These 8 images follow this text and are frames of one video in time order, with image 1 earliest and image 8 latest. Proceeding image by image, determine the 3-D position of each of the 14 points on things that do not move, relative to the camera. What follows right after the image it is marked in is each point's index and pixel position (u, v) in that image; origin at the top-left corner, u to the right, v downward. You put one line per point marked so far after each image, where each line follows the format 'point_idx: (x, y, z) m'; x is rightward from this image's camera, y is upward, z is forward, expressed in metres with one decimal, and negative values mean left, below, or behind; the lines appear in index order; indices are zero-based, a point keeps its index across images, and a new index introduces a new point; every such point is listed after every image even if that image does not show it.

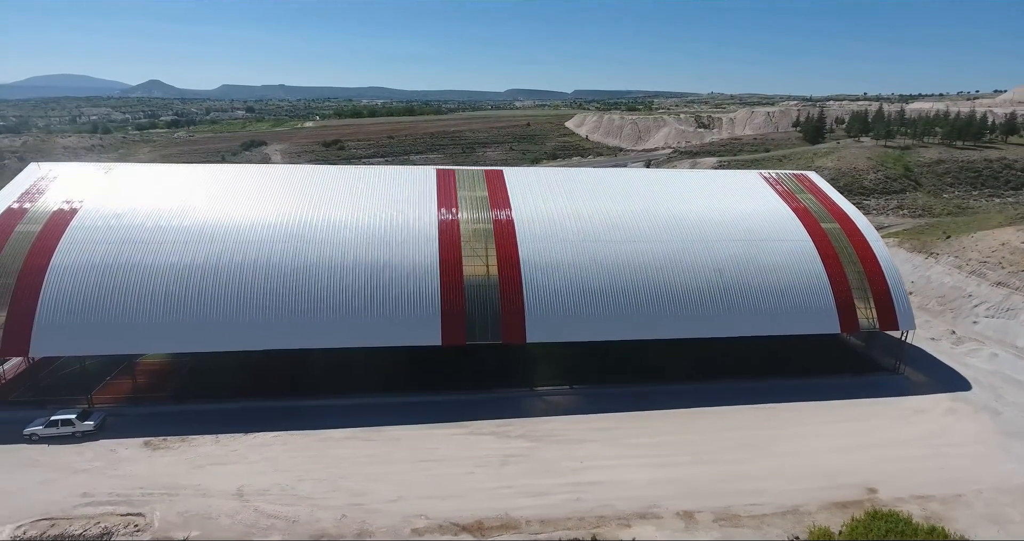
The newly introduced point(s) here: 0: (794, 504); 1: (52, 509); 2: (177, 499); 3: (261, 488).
0: (+8.9, -7.3, +18.9) m
1: (-13.6, -7.1, +17.9) m
2: (-10.2, -7.0, +18.5) m
3: (-7.9, -6.9, +19.1) m
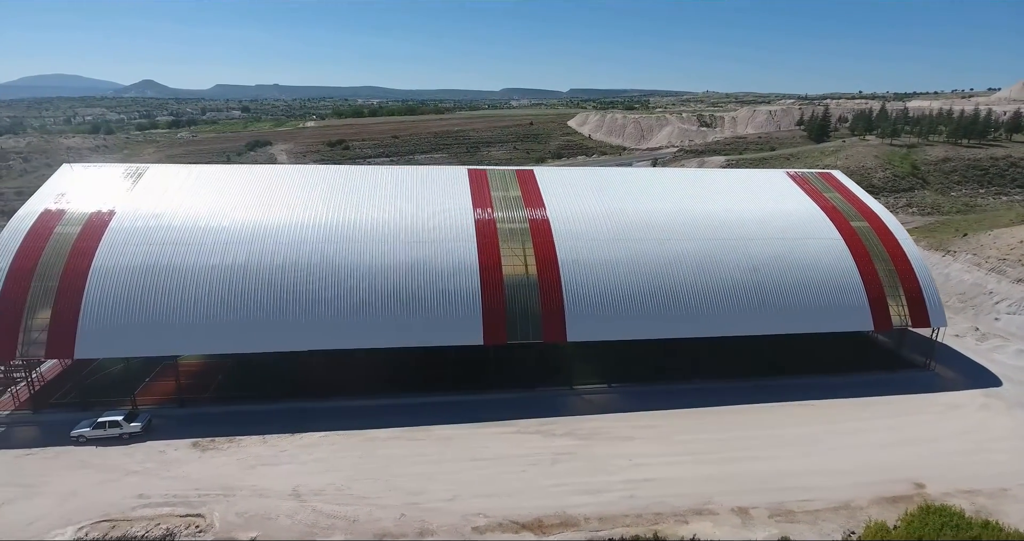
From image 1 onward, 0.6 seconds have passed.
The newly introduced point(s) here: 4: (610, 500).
0: (+10.6, -7.2, +19.1) m
1: (-11.9, -7.1, +17.9) m
2: (-8.5, -7.0, +18.5) m
3: (-6.1, -6.9, +19.1) m
4: (+3.1, -7.1, +18.8) m
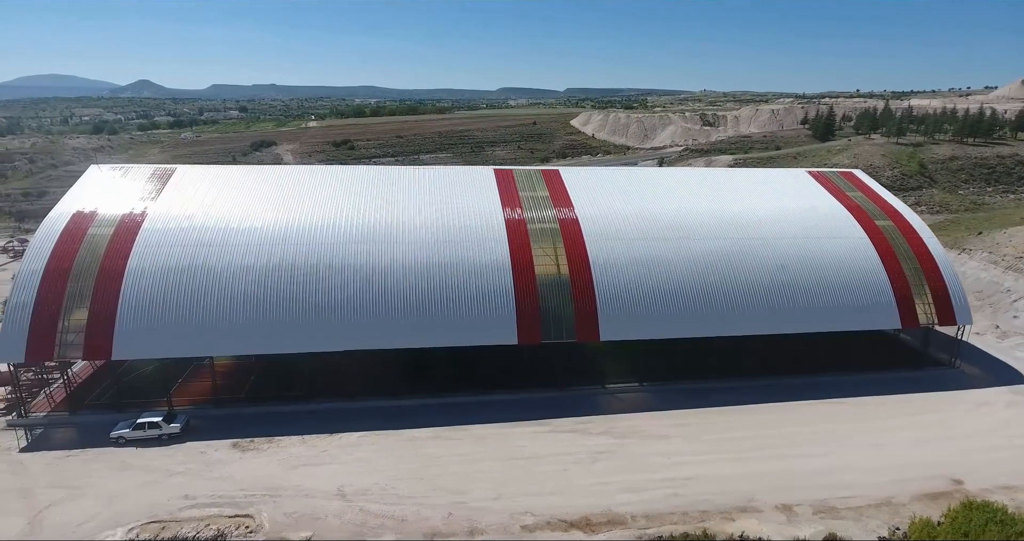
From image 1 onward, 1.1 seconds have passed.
0: (+12.0, -7.2, +19.3) m
1: (-10.5, -7.2, +18.0) m
2: (-7.1, -7.0, +18.5) m
3: (-4.7, -6.9, +19.2) m
4: (+4.5, -7.1, +18.9) m
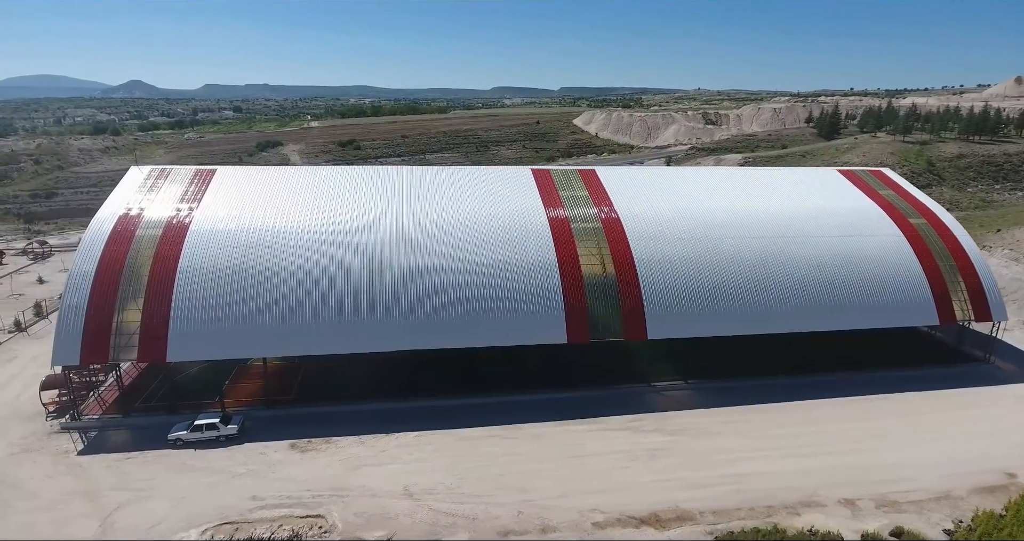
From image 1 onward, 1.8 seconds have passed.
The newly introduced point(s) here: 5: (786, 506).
0: (+14.0, -7.1, +19.6) m
1: (-8.4, -7.2, +18.0) m
2: (-5.0, -7.1, +18.6) m
3: (-2.7, -6.9, +19.3) m
4: (+6.5, -7.1, +19.1) m
5: (+8.5, -7.3, +18.6) m
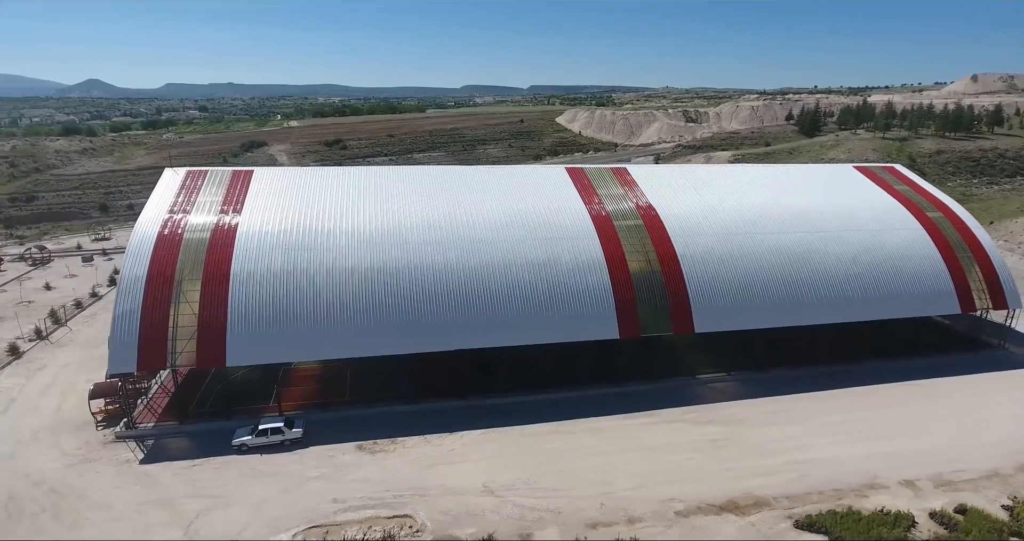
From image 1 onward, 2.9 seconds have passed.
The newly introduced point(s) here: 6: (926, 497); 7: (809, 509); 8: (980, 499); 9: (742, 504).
0: (+16.5, -6.8, +20.6) m
1: (-5.9, -7.3, +17.9) m
2: (-2.5, -7.1, +18.7) m
3: (-0.2, -6.9, +19.5) m
4: (+9.0, -6.9, +19.8) m
5: (+10.9, -7.0, +19.4) m
6: (+13.1, -7.2, +19.2) m
7: (+9.1, -7.3, +18.5) m
8: (+14.7, -7.2, +19.1) m
9: (+7.1, -7.2, +18.6) m
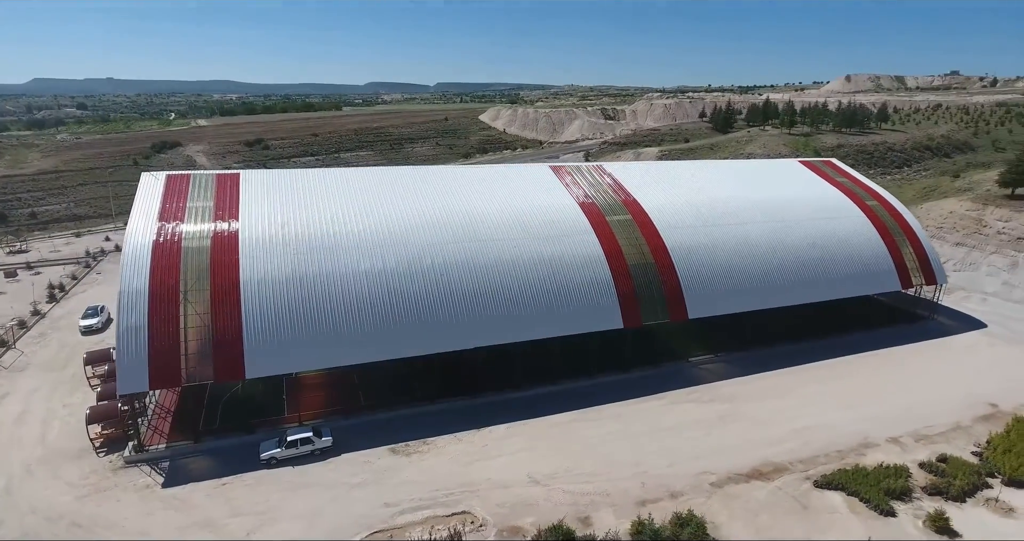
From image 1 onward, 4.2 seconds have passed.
0: (+17.5, -6.0, +23.8) m
1: (-4.2, -7.4, +17.8) m
2: (-0.9, -7.0, +19.1) m
3: (+1.2, -6.7, +20.2) m
4: (+10.3, -6.4, +21.9) m
5: (+12.2, -6.5, +21.8) m
6: (+14.4, -6.5, +21.9) m
7: (+10.5, -6.8, +20.6) m
8: (+16.0, -6.5, +22.0) m
9: (+8.5, -6.8, +20.4) m
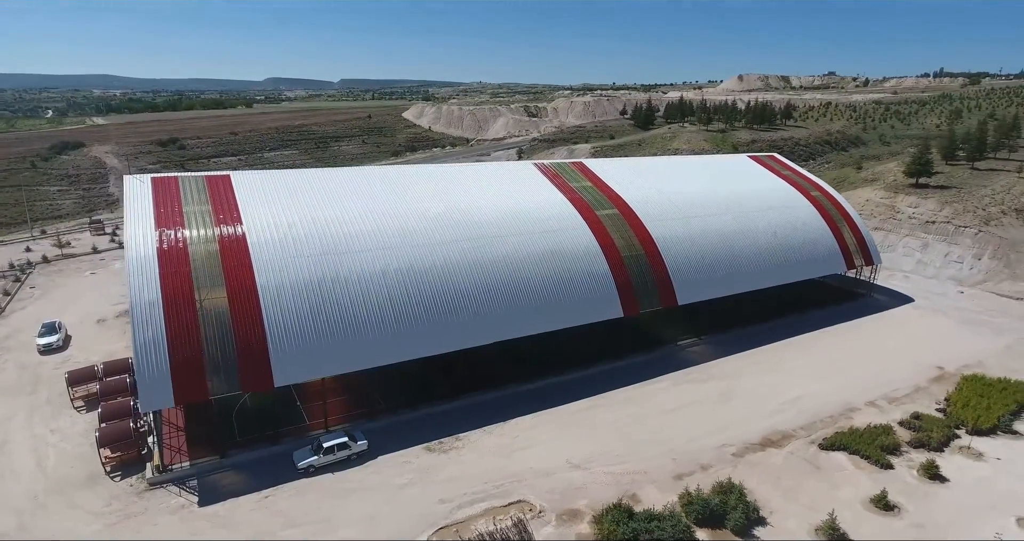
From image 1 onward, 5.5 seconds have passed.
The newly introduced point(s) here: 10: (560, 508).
0: (+18.0, -5.1, +27.1) m
1: (-2.4, -7.4, +17.9) m
2: (+0.6, -6.9, +19.7) m
3: (+2.5, -6.5, +21.1) m
4: (+11.2, -5.8, +24.1) m
5: (+13.2, -5.8, +24.3) m
6: (+15.3, -5.8, +24.7) m
7: (+11.7, -6.2, +22.8) m
8: (+16.9, -5.7, +25.1) m
9: (+9.7, -6.3, +22.4) m
10: (+1.4, -7.3, +18.5) m
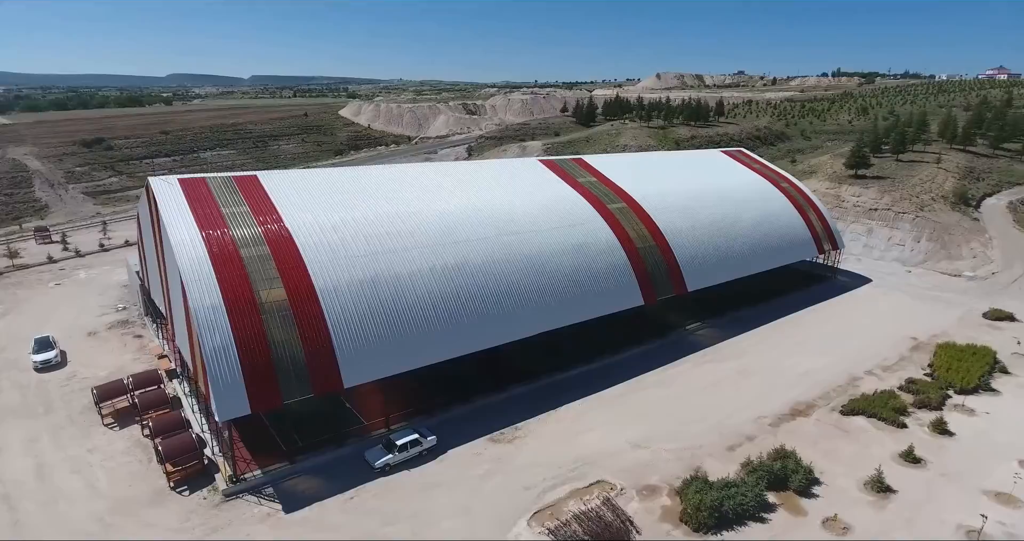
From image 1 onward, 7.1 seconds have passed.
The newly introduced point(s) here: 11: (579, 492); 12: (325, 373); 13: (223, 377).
0: (+19.3, -4.2, +30.2) m
1: (+0.3, -7.2, +18.5) m
2: (+3.0, -6.6, +20.6) m
3: (+4.7, -6.1, +22.3) m
4: (+12.9, -5.1, +26.4) m
5: (+14.9, -5.0, +26.8) m
6: (+16.9, -4.9, +27.5) m
7: (+13.6, -5.5, +25.2) m
8: (+18.5, -4.8, +28.1) m
9: (+11.7, -5.6, +24.5) m
10: (+4.0, -7.0, +19.6) m
11: (+2.1, -7.0, +19.2) m
12: (-6.1, -3.4, +19.7) m
13: (-8.6, -3.2, +18.2) m
